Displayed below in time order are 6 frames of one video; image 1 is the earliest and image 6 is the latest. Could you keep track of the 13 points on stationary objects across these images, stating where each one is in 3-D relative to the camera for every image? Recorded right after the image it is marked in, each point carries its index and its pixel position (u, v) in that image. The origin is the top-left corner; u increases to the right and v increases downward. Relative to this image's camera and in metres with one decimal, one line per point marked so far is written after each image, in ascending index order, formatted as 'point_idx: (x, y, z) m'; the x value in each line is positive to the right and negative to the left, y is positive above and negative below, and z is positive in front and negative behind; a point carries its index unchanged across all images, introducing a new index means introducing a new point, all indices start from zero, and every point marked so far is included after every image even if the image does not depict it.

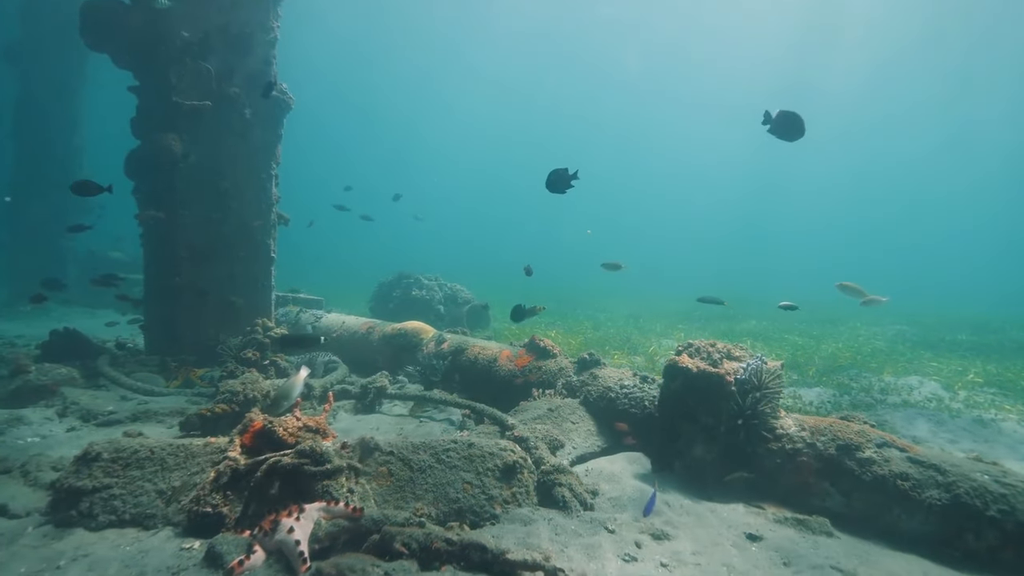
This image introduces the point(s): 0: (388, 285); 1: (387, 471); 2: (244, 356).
0: (-4.8, +0.1, +17.5) m
1: (-1.5, -2.2, +5.4) m
2: (-5.2, -1.3, +8.8) m
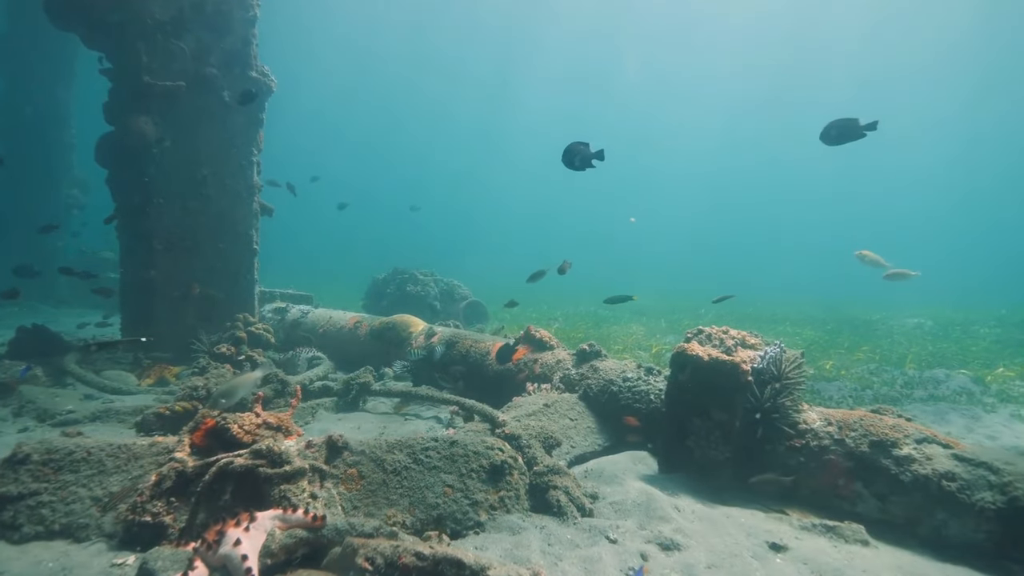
0: (-4.9, +0.3, +16.9) m
1: (-1.6, -1.9, +4.7) m
2: (-5.3, -1.1, +8.2) m
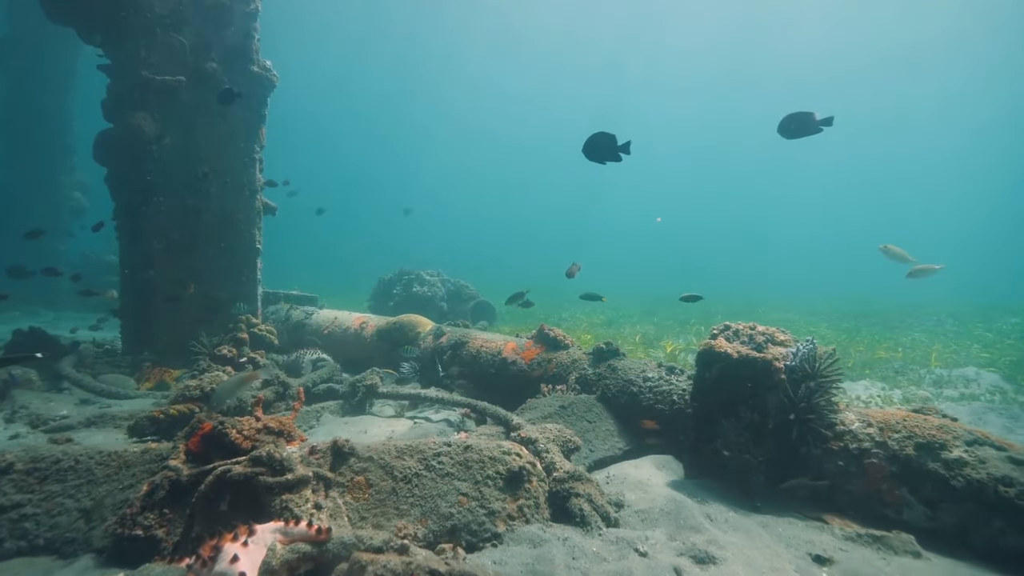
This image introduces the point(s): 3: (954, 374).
0: (-4.6, +0.2, +16.6) m
1: (-1.4, -1.9, +4.4) m
2: (-5.1, -1.1, +7.9) m
3: (+9.8, -1.9, +10.0) m
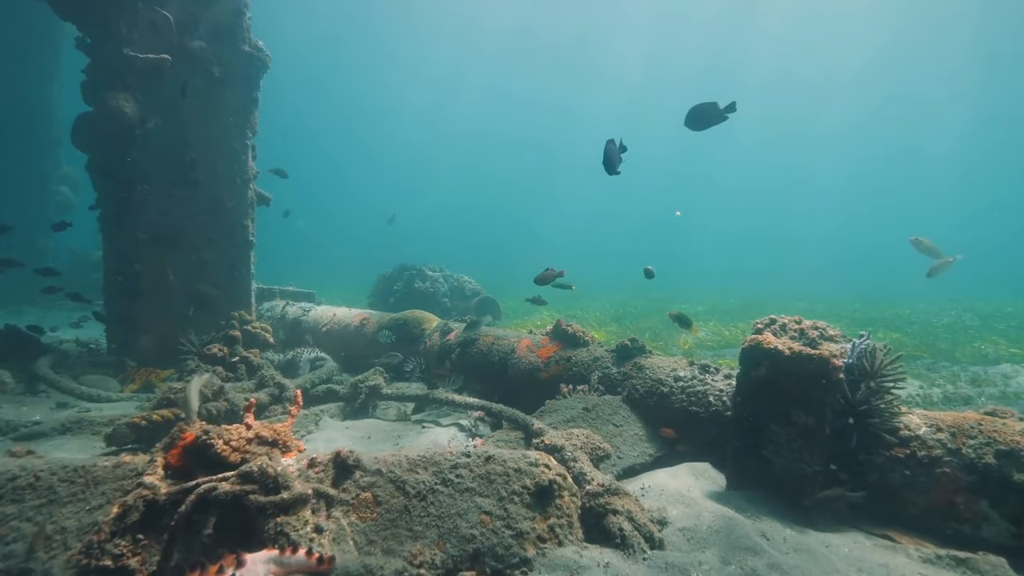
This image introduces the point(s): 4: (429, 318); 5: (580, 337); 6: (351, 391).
0: (-4.4, +0.3, +16.0) m
1: (-1.2, -1.8, +3.8) m
2: (-4.9, -1.0, +7.3) m
3: (+10.1, -1.7, +9.5) m
4: (-1.6, -0.6, +8.8) m
5: (+1.1, -0.8, +7.2) m
6: (-2.5, -1.6, +6.8) m
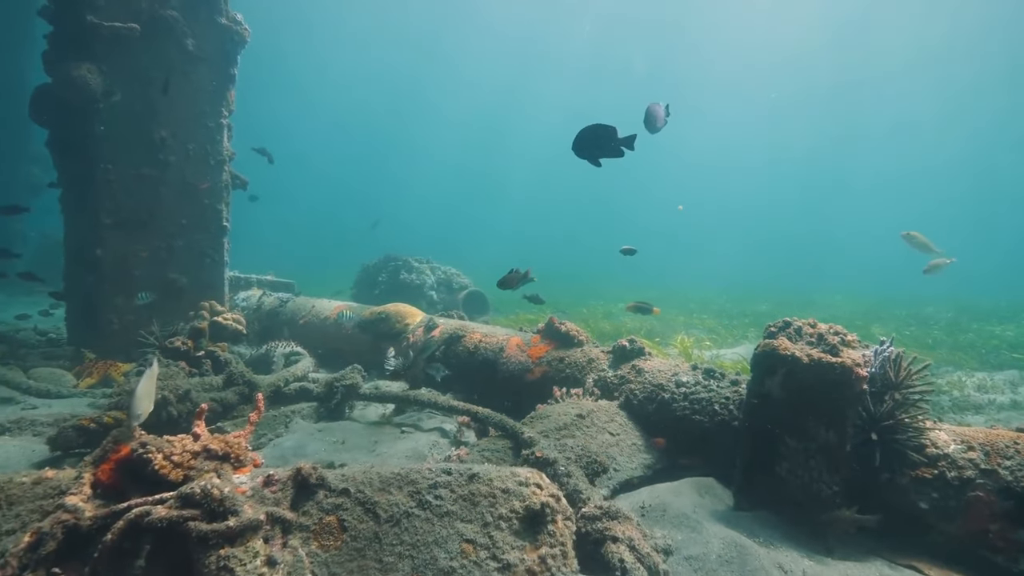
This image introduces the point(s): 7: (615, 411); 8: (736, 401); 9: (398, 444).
0: (-4.7, +0.6, +15.4) m
1: (-1.3, -1.7, +3.3) m
2: (-5.1, -0.9, +6.7) m
3: (+9.9, -1.8, +9.2) m
4: (-1.8, -0.5, +8.3) m
5: (+0.9, -0.7, +6.8) m
6: (-2.6, -1.4, +6.3) m
7: (+1.3, -1.5, +5.5) m
8: (+2.6, -1.3, +5.1) m
9: (-1.3, -1.8, +5.2) m
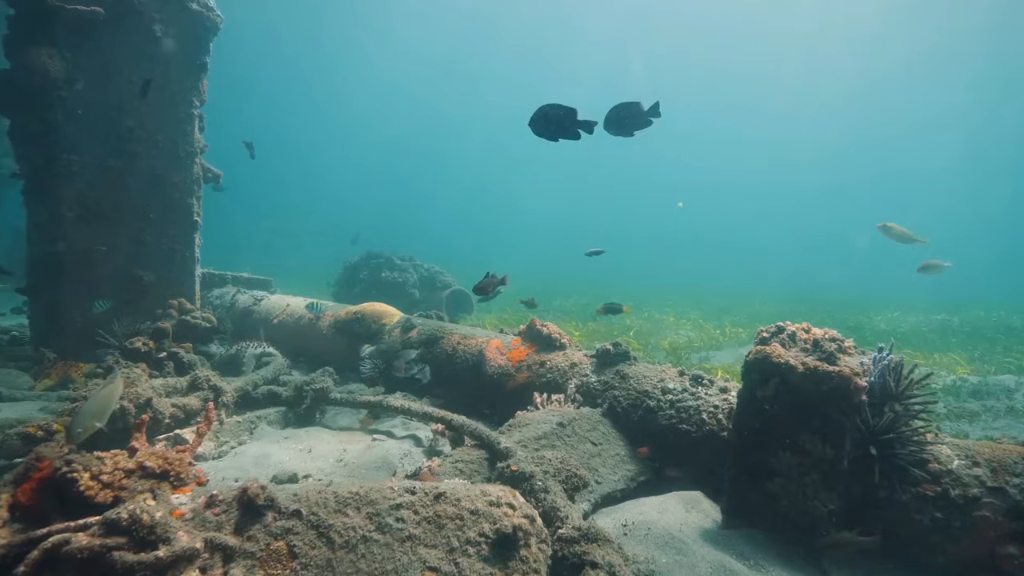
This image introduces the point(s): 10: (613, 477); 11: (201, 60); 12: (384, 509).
0: (-5.1, +0.7, +15.0) m
1: (-1.5, -1.7, +3.0) m
2: (-5.3, -0.8, +6.3) m
3: (+9.6, -1.9, +9.0) m
4: (-2.1, -0.4, +7.9) m
5: (+0.7, -0.7, +6.5) m
6: (-2.9, -1.4, +6.0) m
7: (+1.0, -1.5, +5.2) m
8: (+2.3, -1.3, +4.9) m
9: (-1.6, -1.8, +4.9) m
10: (+1.1, -1.9, +4.6) m
11: (-5.9, +4.4, +8.6) m
12: (-0.9, -1.6, +3.2) m
